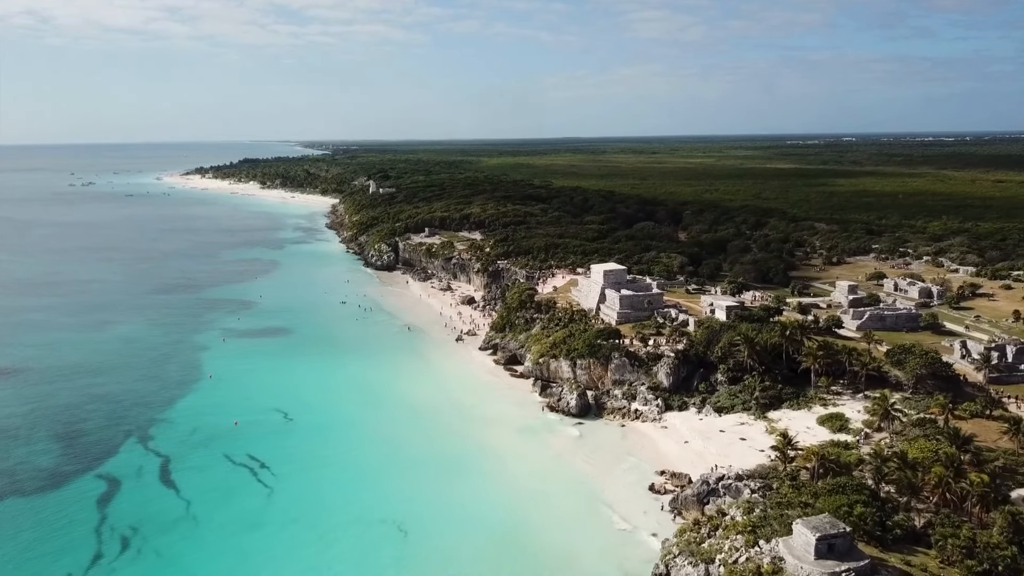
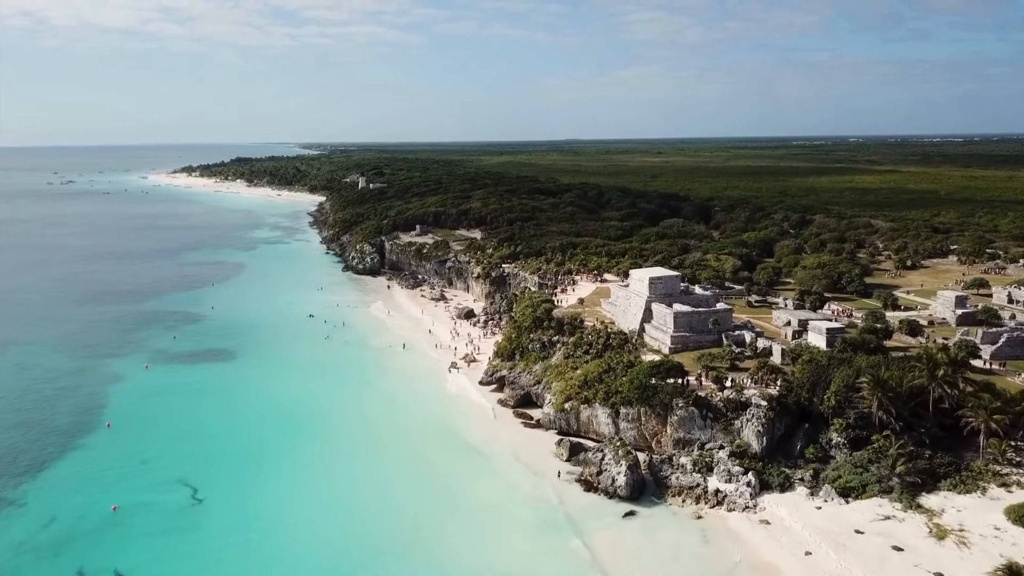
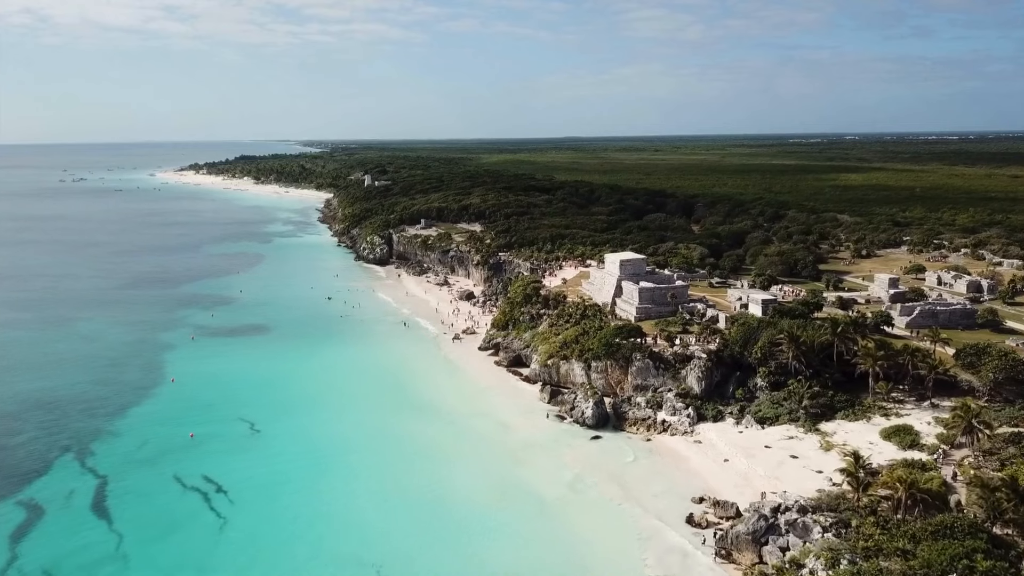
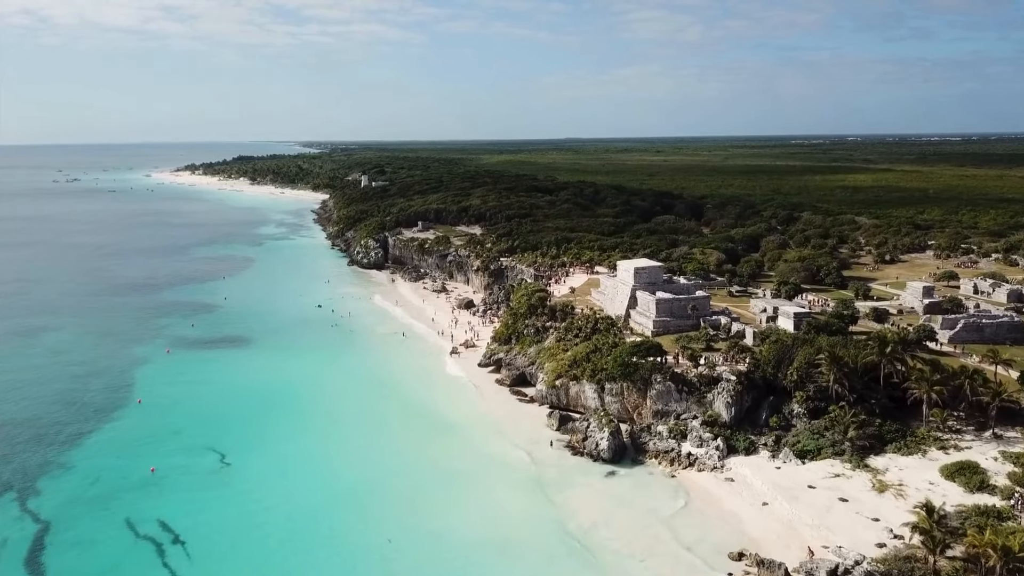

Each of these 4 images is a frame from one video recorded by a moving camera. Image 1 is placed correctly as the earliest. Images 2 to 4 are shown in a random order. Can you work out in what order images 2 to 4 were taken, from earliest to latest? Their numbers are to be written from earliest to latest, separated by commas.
3, 4, 2
